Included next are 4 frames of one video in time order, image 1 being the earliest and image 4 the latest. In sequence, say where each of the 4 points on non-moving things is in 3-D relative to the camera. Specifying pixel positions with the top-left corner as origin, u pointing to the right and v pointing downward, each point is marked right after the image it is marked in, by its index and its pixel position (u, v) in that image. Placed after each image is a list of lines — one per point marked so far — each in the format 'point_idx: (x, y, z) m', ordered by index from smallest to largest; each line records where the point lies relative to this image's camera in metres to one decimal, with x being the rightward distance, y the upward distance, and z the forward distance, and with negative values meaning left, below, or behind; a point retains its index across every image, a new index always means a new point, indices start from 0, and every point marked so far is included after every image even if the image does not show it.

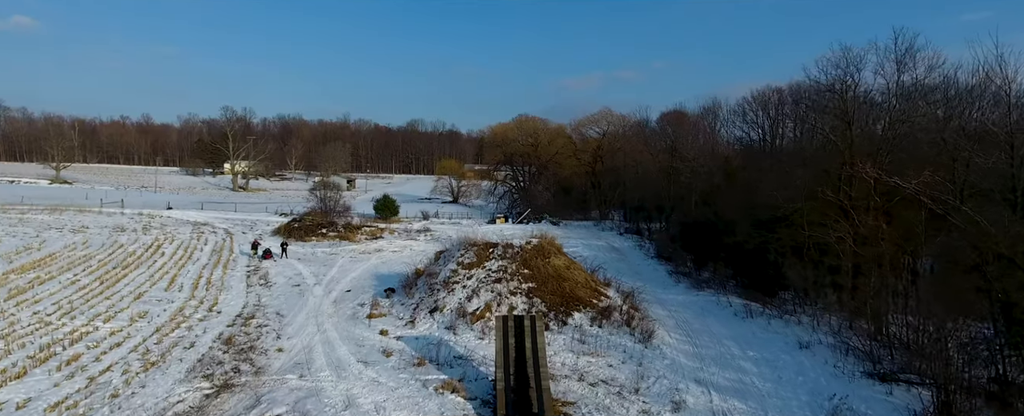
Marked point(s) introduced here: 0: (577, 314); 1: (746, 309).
0: (+1.7, -2.8, +15.2) m
1: (+6.8, -3.0, +17.2) m
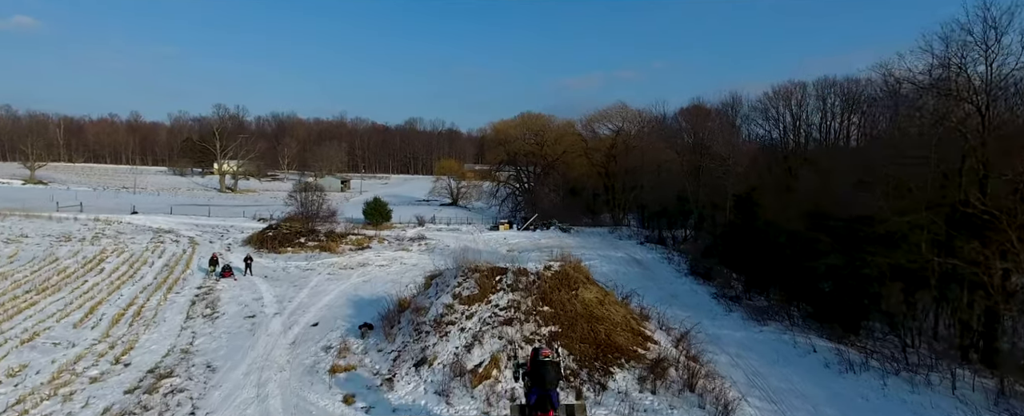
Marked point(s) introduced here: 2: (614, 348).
0: (+2.0, -3.1, +10.9) m
1: (+7.1, -3.3, +12.9) m
2: (+2.0, -2.7, +11.6) m
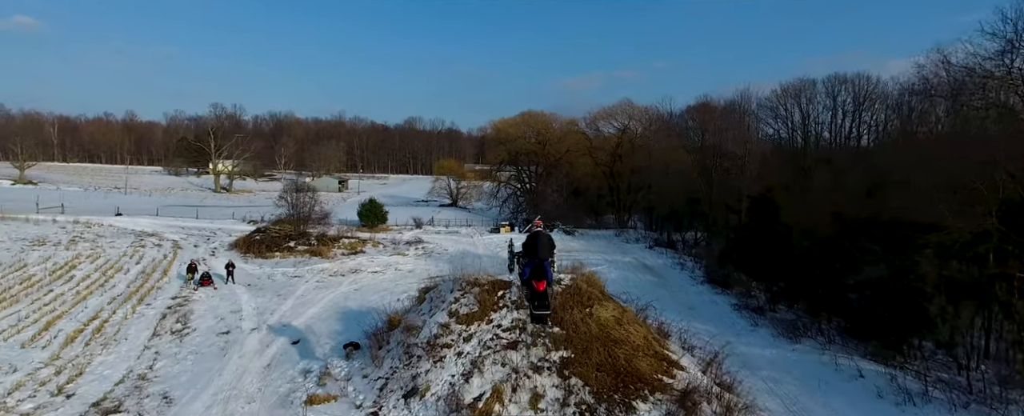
0: (+2.1, -3.2, +9.3) m
1: (+7.2, -3.4, +11.2) m
2: (+2.1, -2.8, +9.9) m
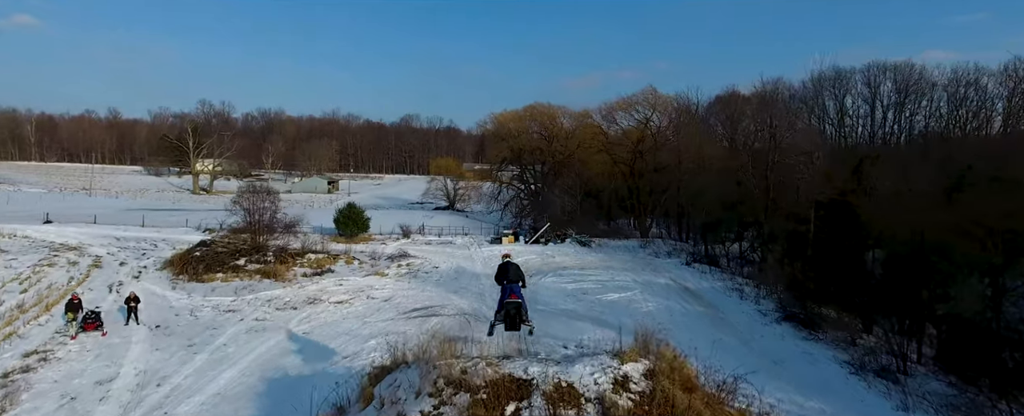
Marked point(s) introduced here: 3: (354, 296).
0: (+2.3, -3.5, +3.5) m
1: (+7.4, -3.7, +5.5) m
2: (+2.3, -3.1, +4.2) m
3: (-5.1, -2.8, +19.0) m
